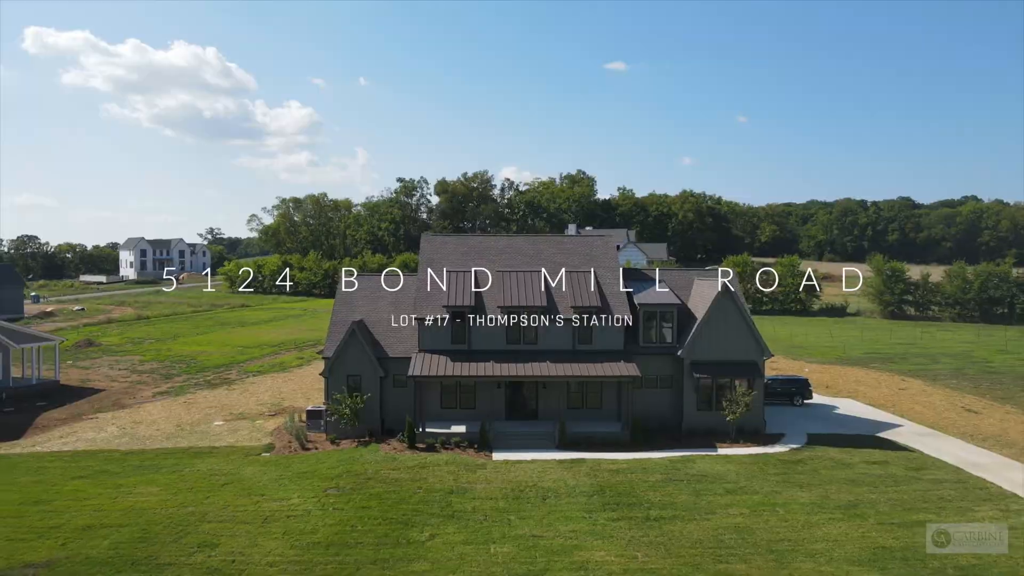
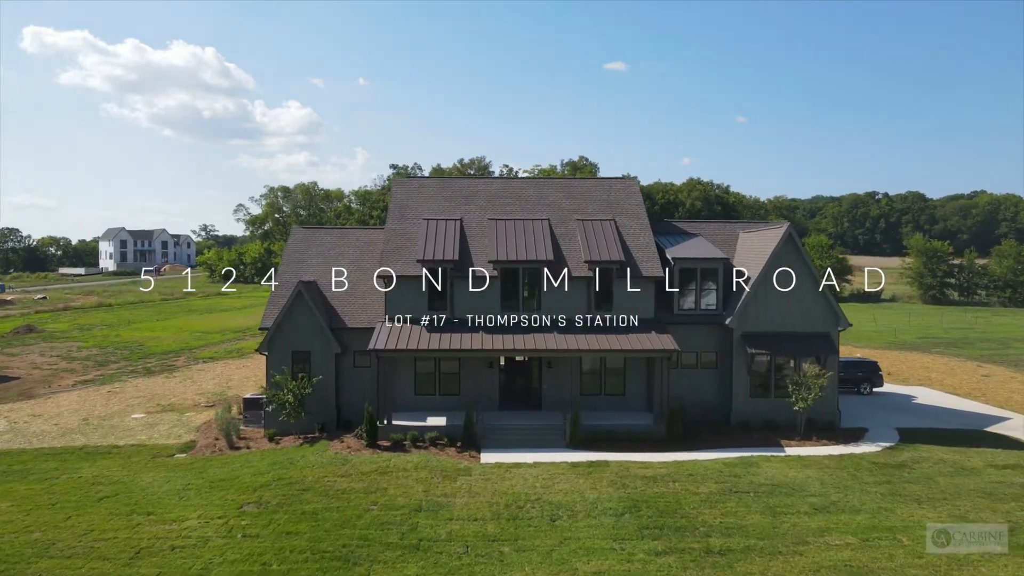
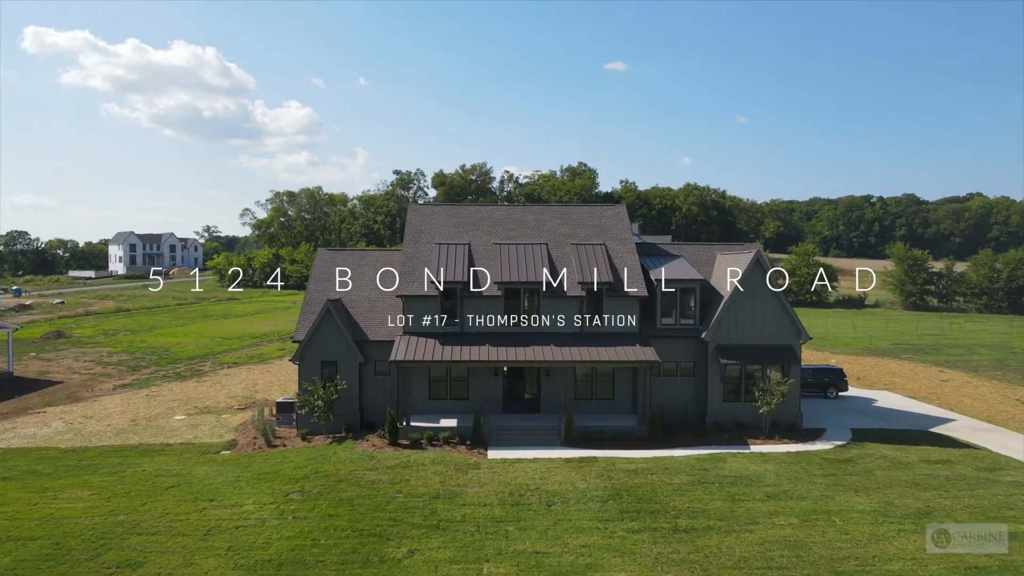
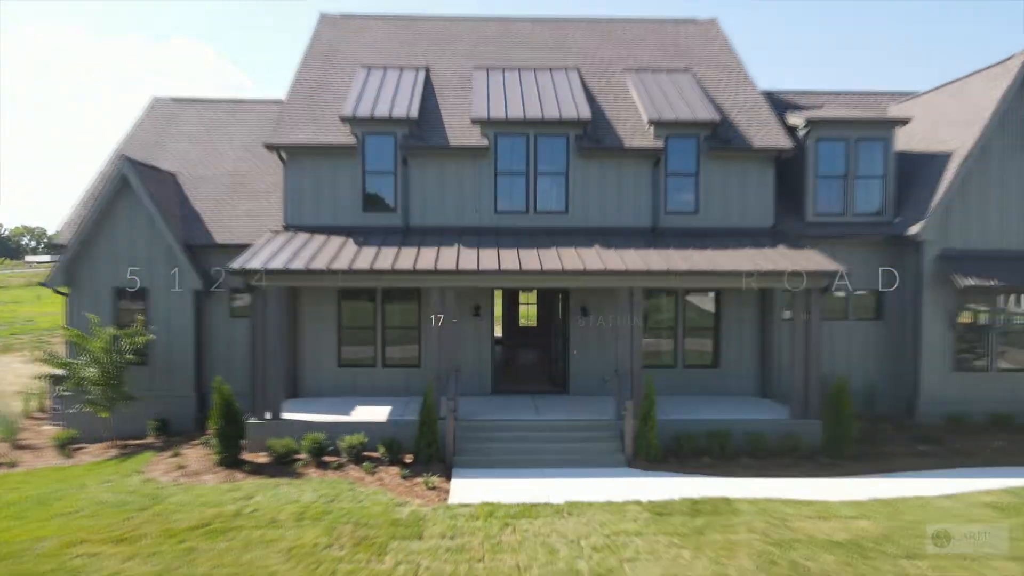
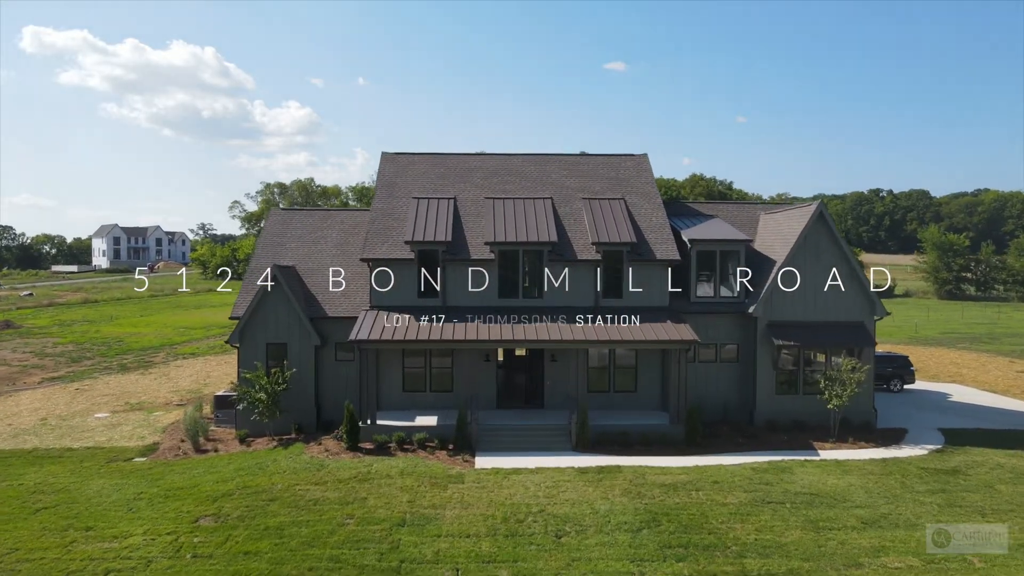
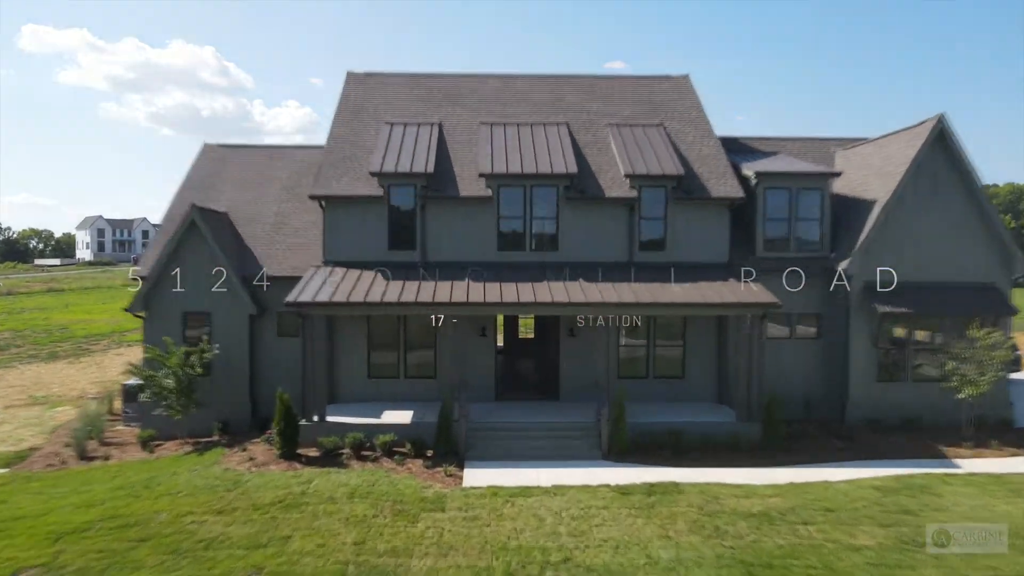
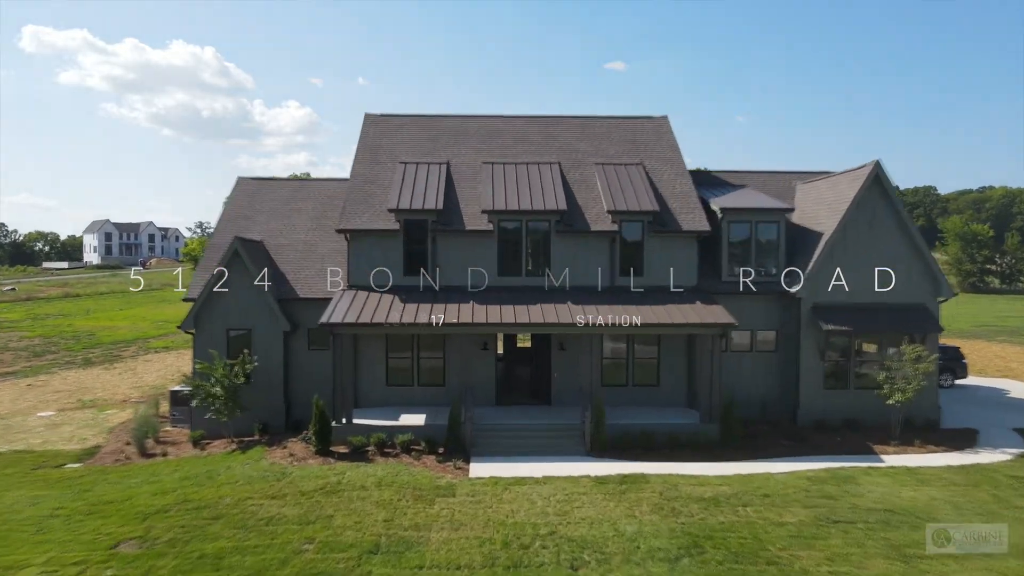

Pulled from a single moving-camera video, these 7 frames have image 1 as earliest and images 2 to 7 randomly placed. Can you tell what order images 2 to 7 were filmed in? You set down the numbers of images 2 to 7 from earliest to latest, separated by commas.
3, 2, 5, 7, 6, 4
